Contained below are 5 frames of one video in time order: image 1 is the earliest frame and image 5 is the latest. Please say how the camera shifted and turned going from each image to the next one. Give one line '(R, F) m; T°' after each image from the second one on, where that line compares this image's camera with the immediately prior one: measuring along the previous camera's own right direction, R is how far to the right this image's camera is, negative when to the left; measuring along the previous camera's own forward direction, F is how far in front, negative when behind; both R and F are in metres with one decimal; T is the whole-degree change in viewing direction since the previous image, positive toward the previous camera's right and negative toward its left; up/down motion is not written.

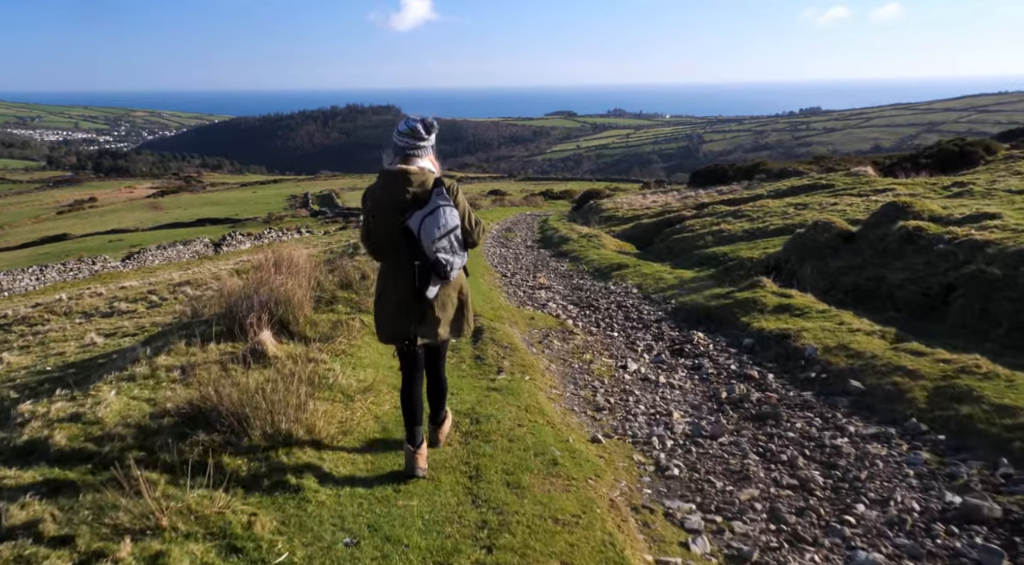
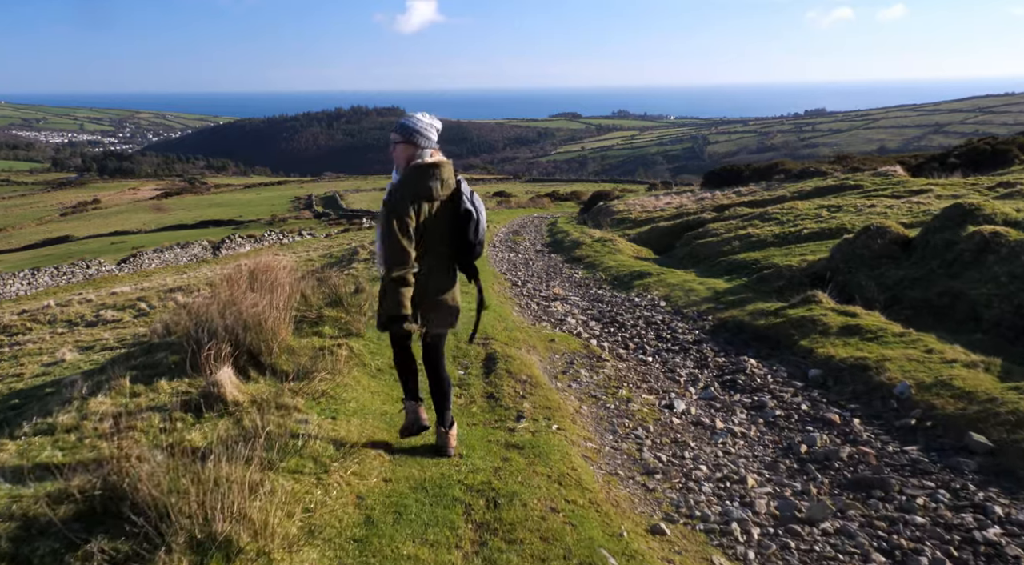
(-0.2, +2.1) m; 0°
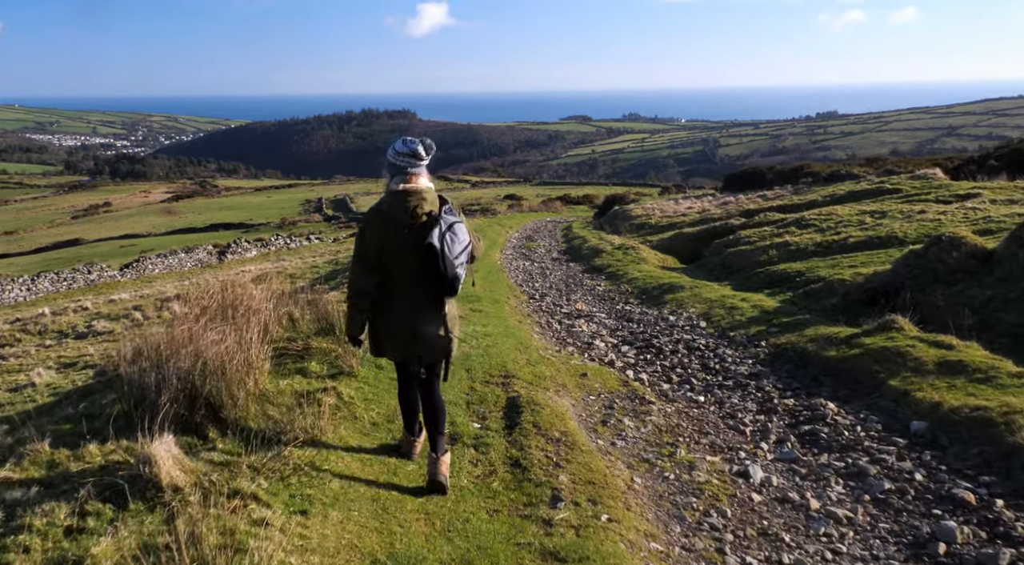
(-0.2, +2.1) m; -1°
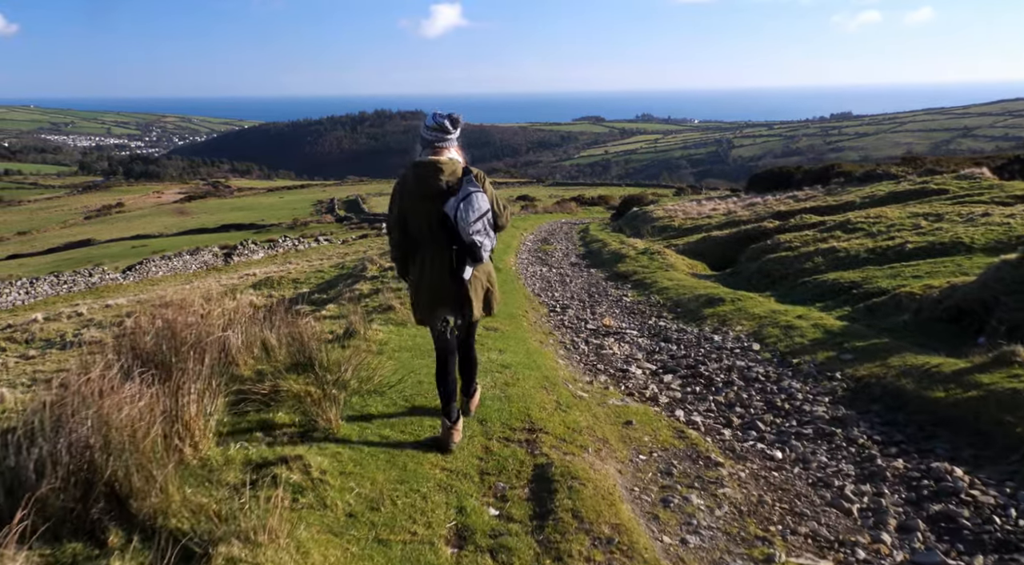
(-0.1, +2.2) m; -1°
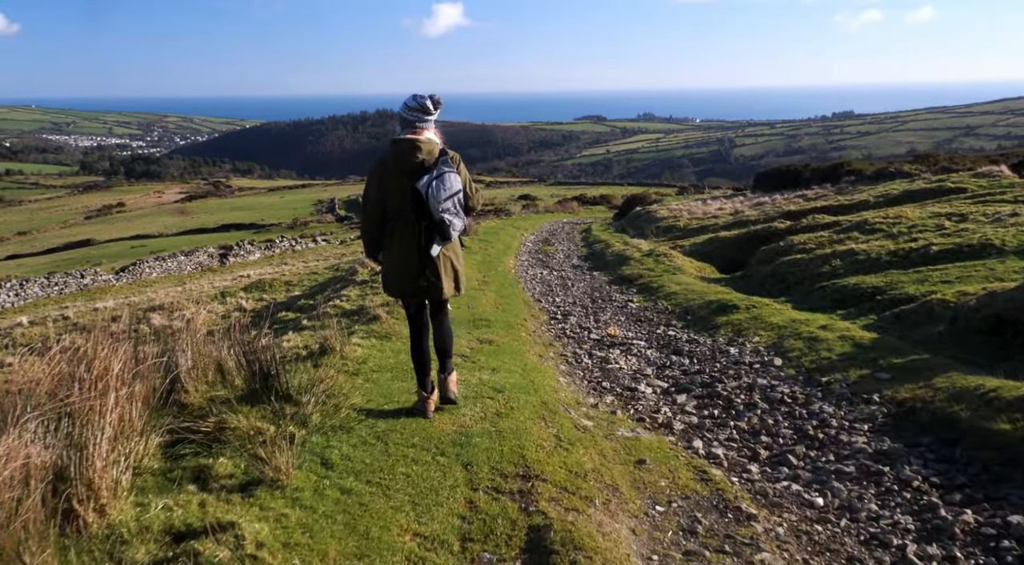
(+0.1, +1.3) m; 0°
